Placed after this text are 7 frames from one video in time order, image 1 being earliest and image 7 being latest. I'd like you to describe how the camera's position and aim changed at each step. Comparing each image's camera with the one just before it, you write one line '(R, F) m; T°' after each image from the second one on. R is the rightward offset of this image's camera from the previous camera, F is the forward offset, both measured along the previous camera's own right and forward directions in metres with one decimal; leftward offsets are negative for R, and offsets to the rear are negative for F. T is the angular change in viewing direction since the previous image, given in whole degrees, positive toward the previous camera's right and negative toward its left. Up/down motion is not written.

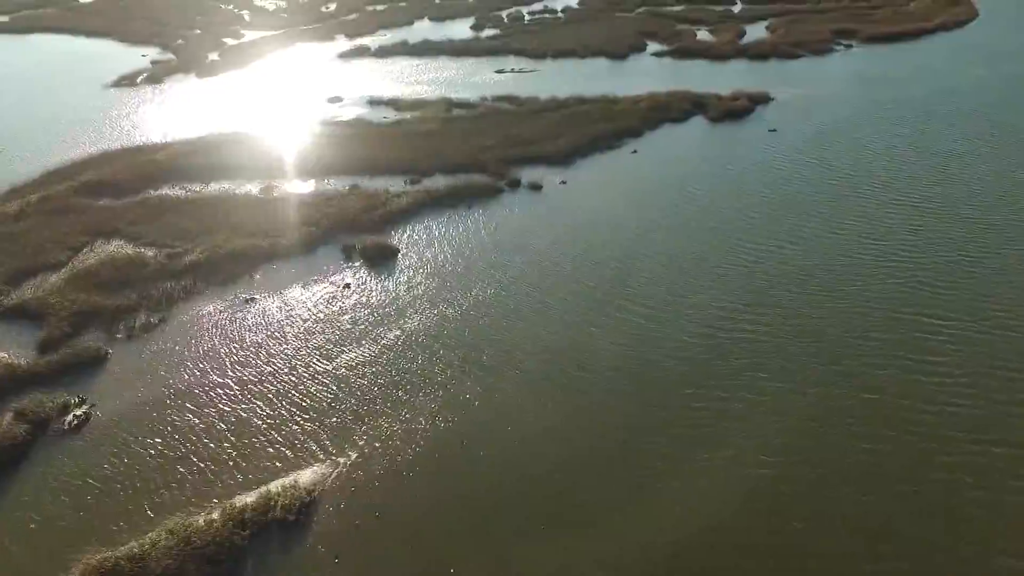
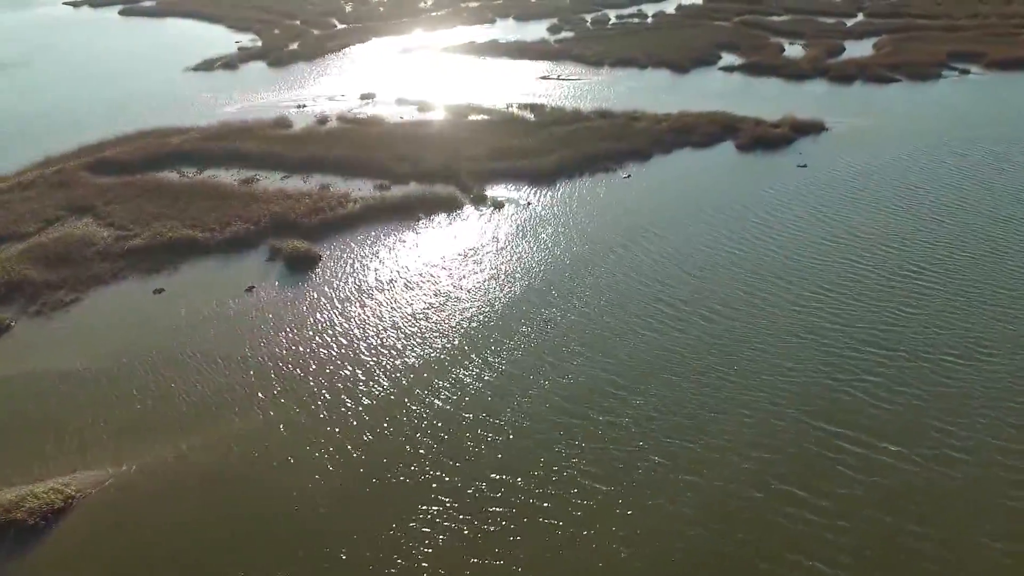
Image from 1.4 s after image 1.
(+9.1, +3.0) m; -12°
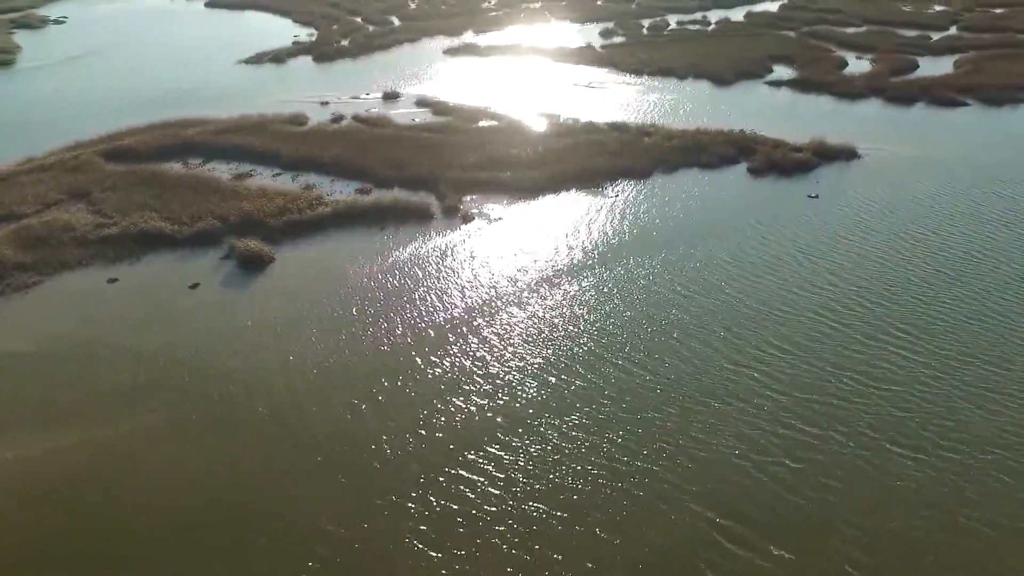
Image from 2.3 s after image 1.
(+5.7, +1.9) m; -8°
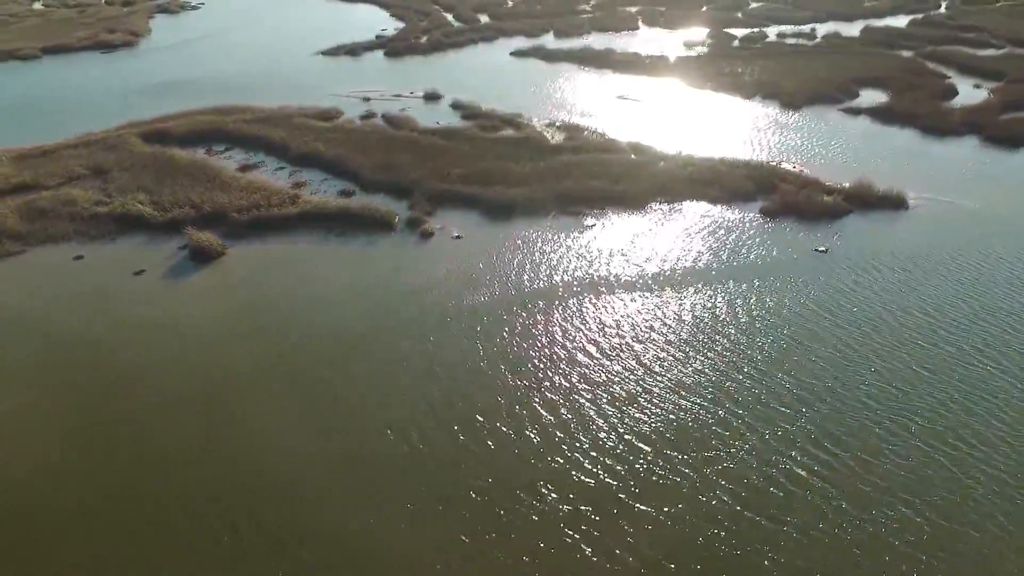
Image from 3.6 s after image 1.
(+7.5, +2.9) m; -11°
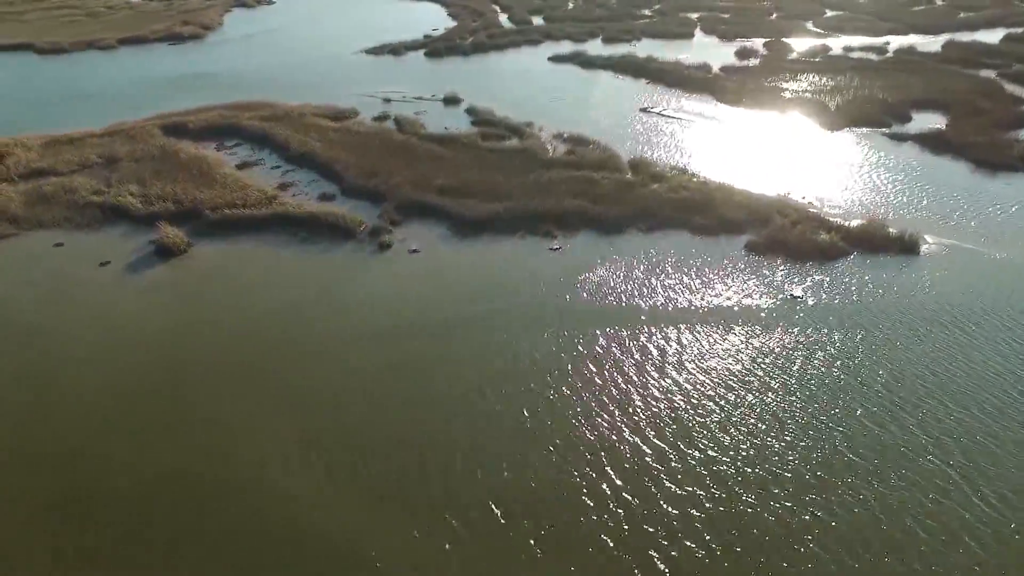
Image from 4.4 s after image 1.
(+5.3, +1.8) m; -7°
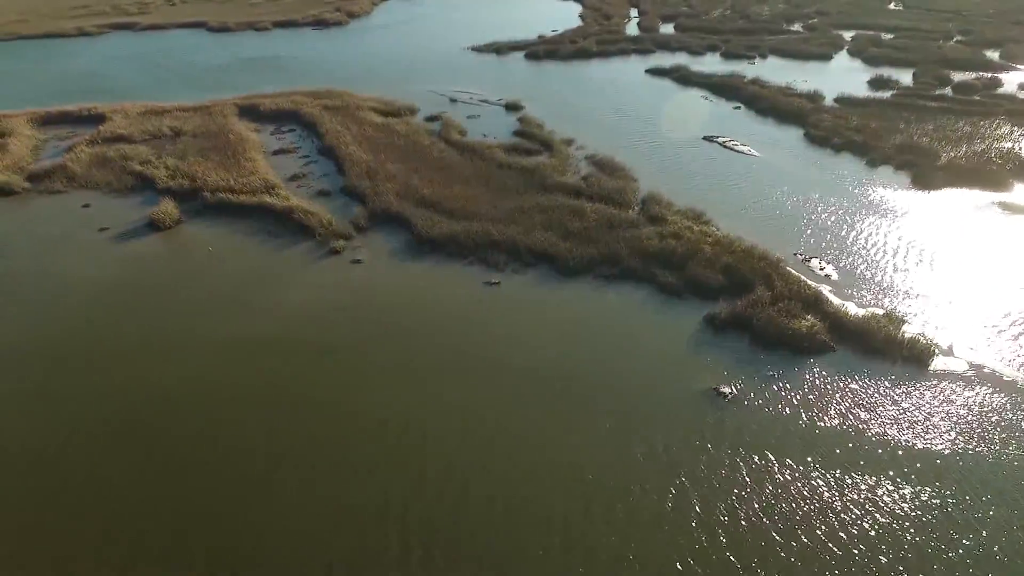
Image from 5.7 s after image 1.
(+8.8, +3.4) m; -14°
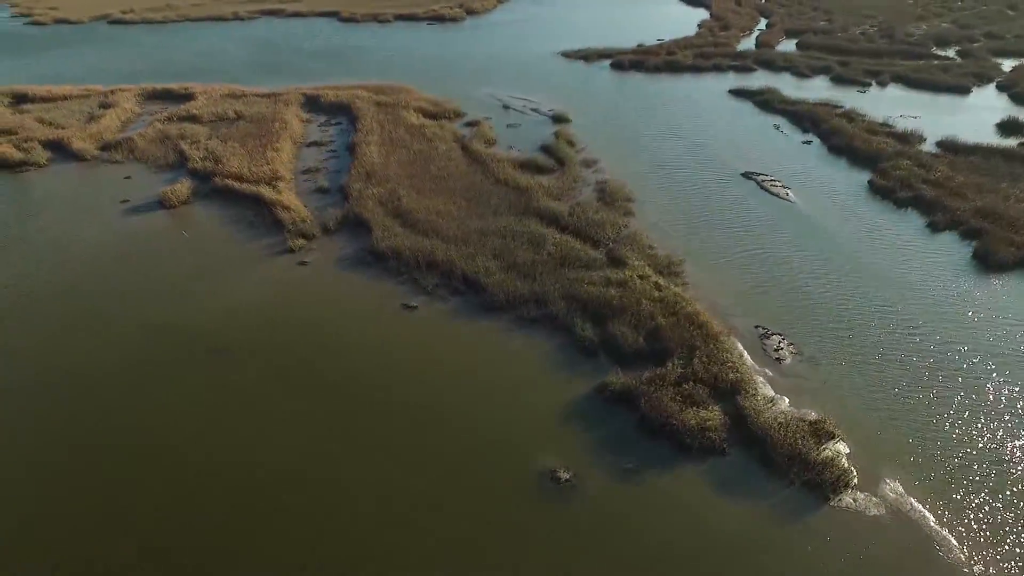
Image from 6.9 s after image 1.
(+8.1, +2.5) m; -13°
